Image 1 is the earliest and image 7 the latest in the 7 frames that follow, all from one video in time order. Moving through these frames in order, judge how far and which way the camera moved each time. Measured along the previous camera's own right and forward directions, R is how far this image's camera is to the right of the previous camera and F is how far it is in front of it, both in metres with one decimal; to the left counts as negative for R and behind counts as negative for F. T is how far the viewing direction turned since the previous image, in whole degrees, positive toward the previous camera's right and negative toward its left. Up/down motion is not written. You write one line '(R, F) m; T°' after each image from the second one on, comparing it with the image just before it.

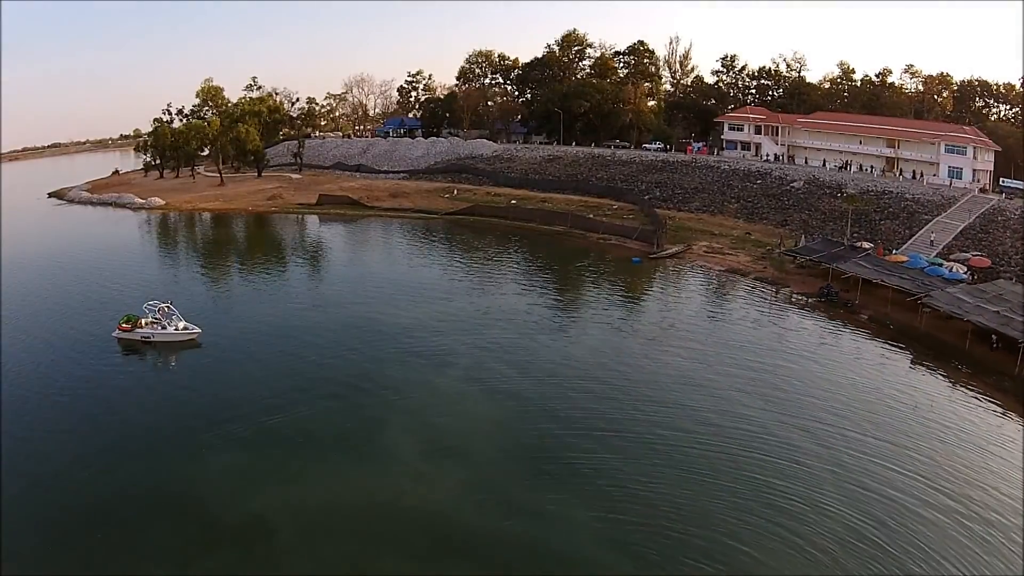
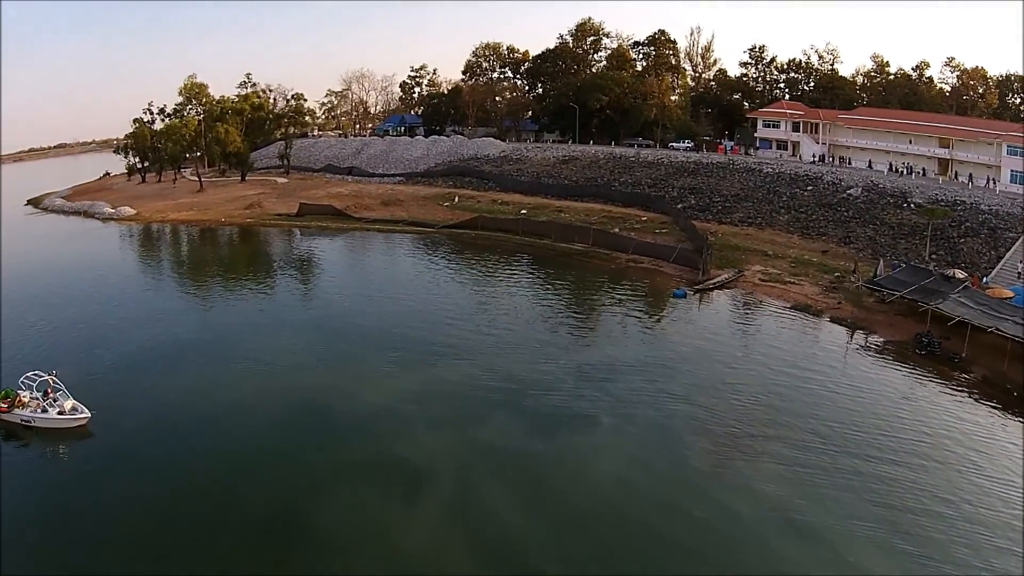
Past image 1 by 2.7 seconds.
(0.0, +7.8) m; -1°
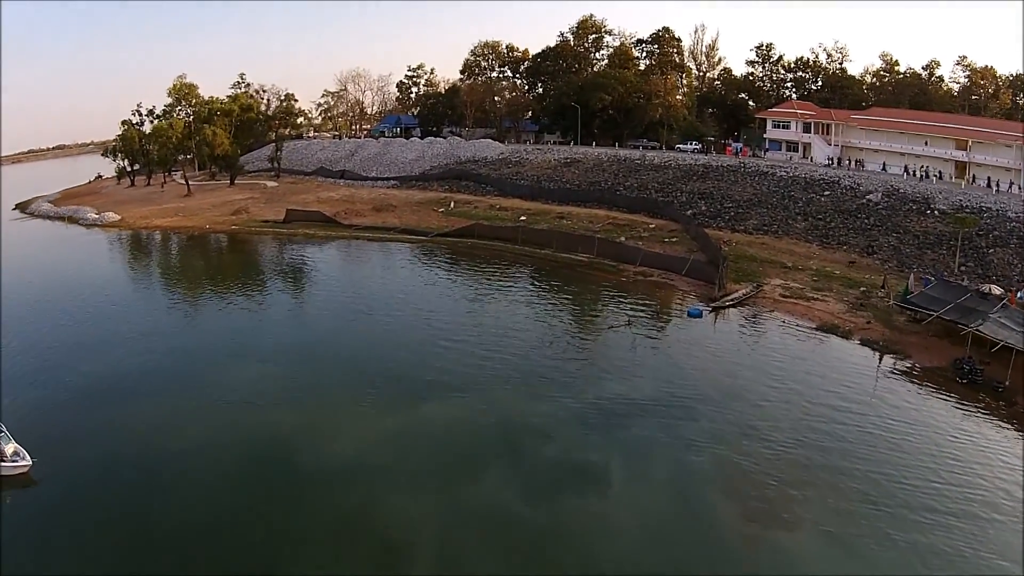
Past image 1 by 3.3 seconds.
(+0.1, +2.8) m; 0°
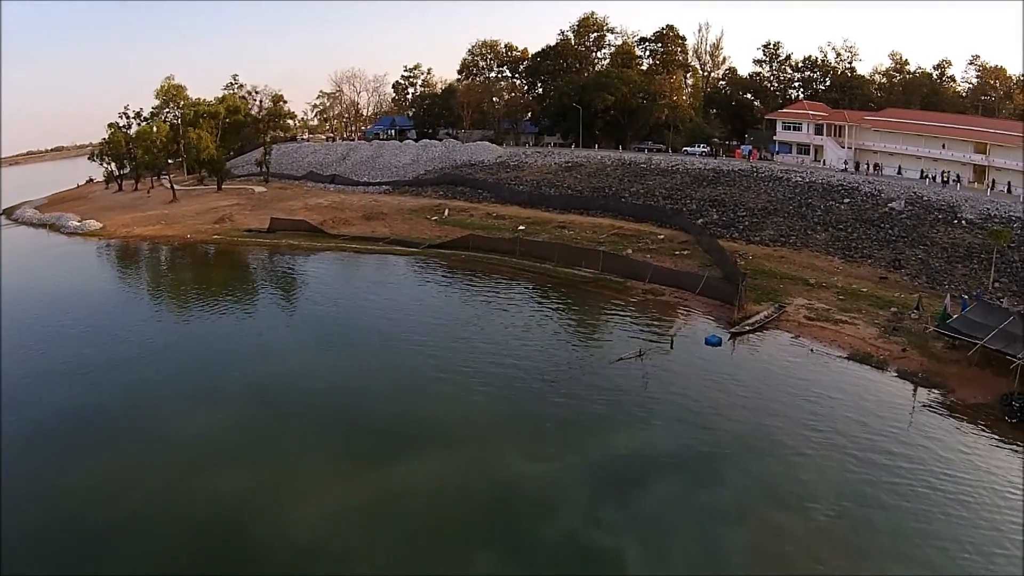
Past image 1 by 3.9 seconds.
(+0.2, +2.9) m; 0°
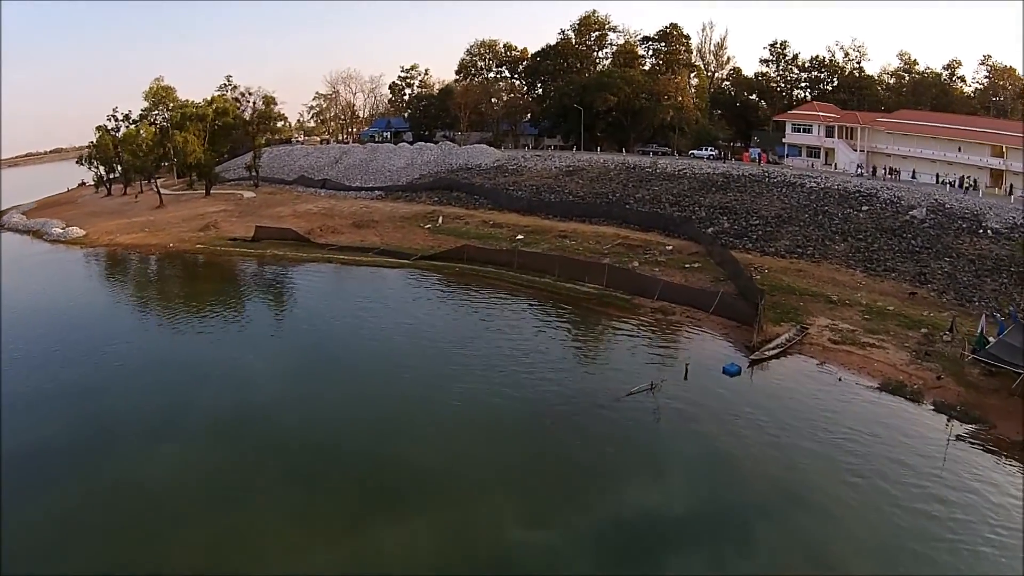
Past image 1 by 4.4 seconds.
(+0.2, +2.4) m; 0°
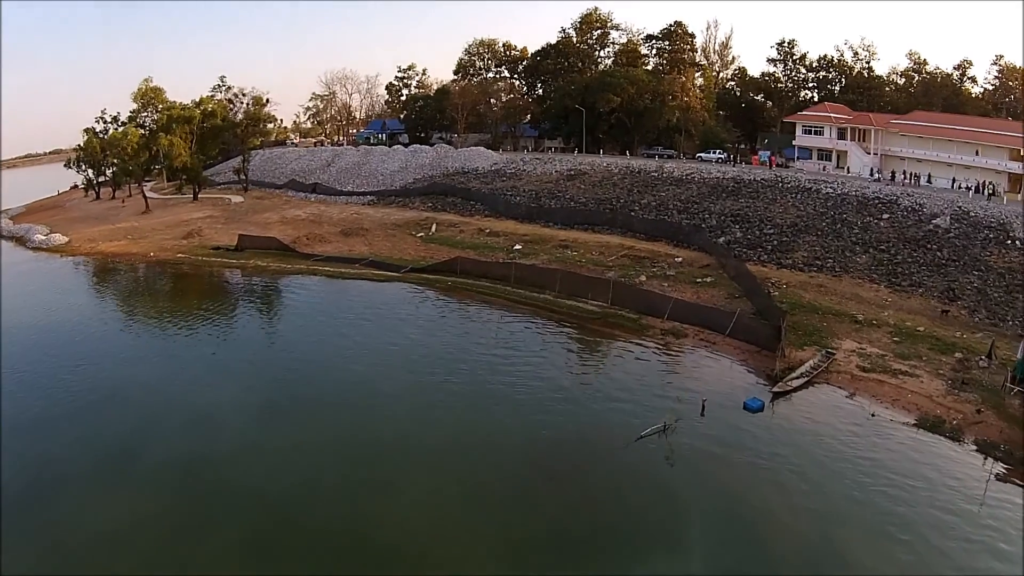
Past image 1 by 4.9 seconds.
(+0.2, +2.4) m; 0°
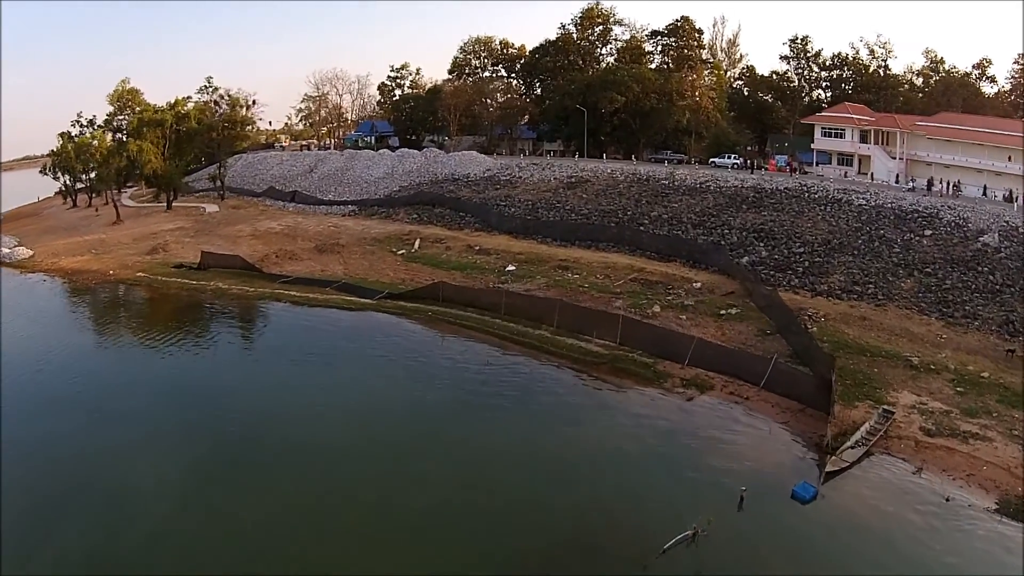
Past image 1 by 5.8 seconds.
(+0.4, +4.3) m; 0°
